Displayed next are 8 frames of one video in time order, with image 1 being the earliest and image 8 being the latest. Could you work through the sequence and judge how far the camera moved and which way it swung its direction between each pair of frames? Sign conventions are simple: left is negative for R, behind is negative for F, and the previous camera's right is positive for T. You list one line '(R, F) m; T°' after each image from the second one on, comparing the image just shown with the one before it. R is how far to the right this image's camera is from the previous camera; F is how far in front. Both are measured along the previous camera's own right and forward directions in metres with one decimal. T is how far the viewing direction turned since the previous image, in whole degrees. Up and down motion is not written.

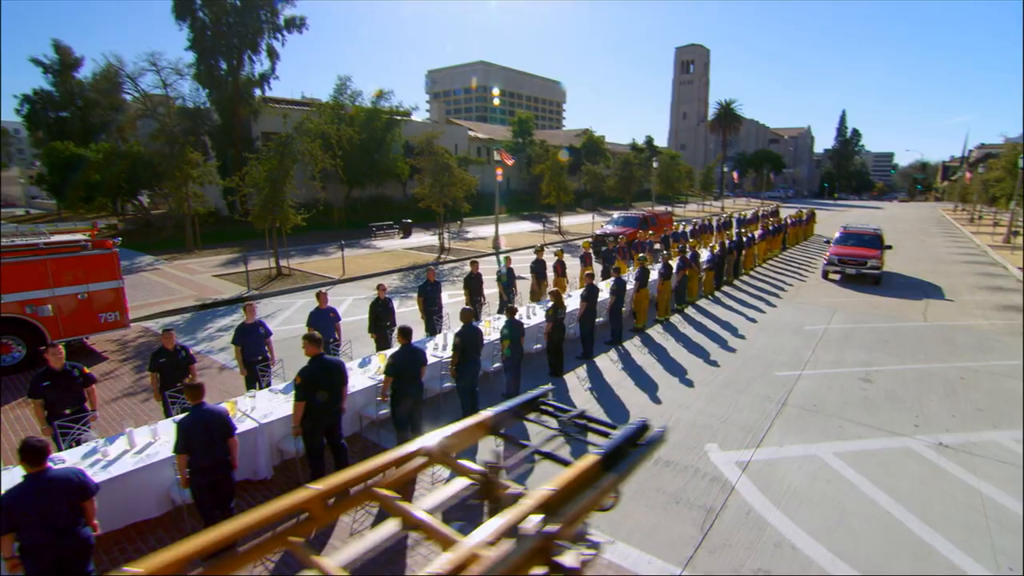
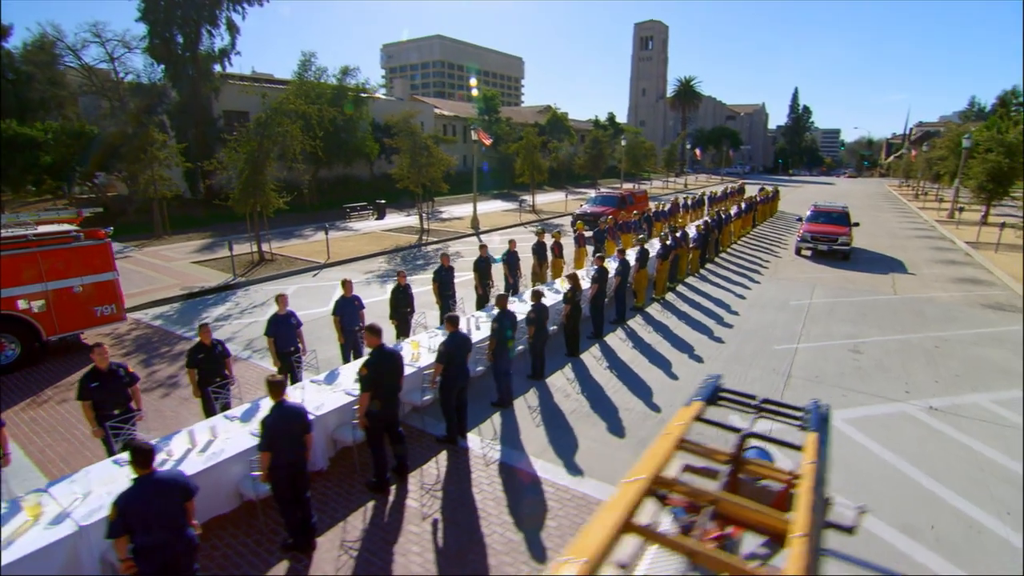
(-1.0, -0.2) m; +4°
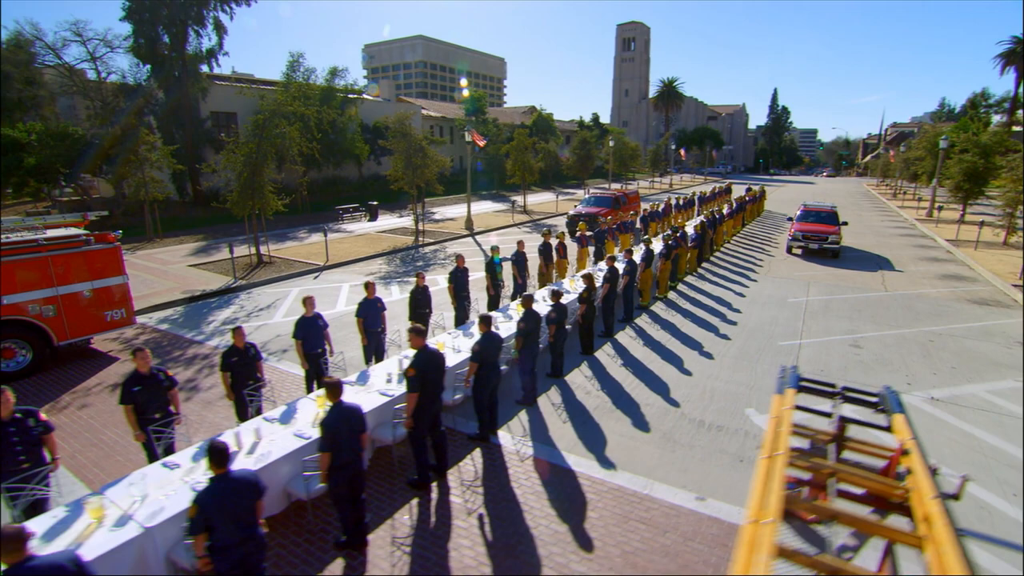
(-0.6, -0.2) m; +2°
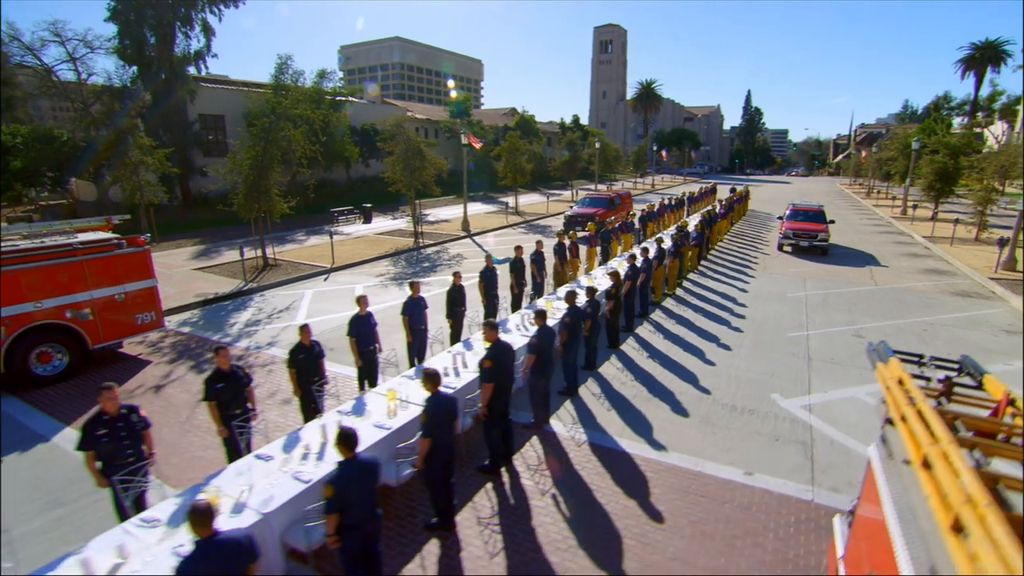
(-0.9, -0.4) m; +2°
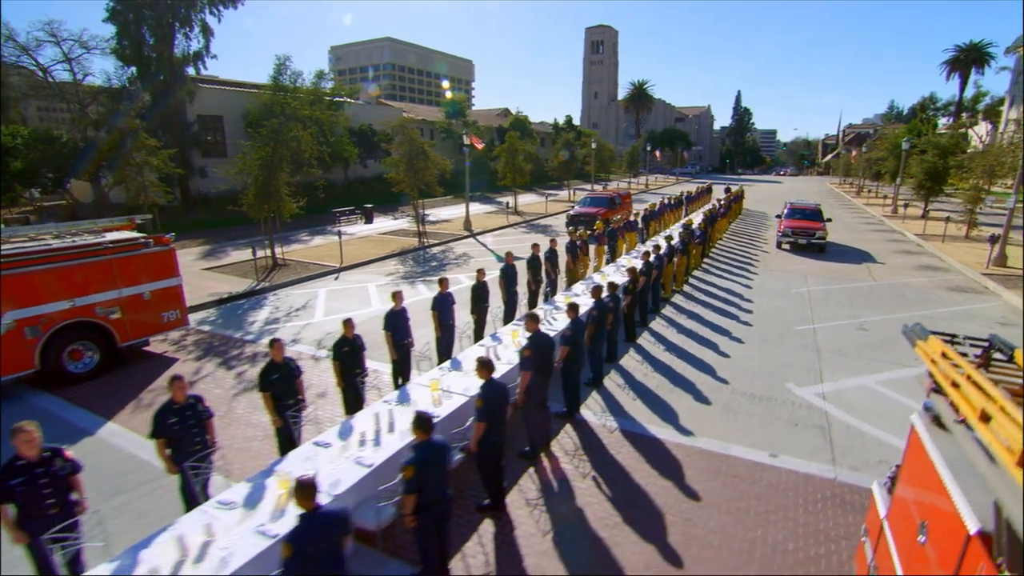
(-0.6, -0.3) m; +1°
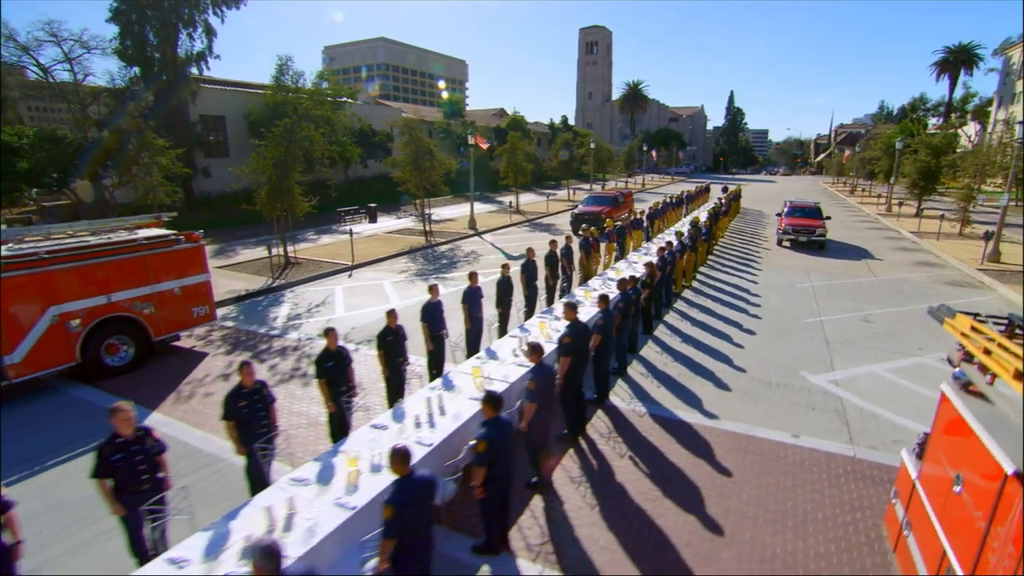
(-0.6, -0.4) m; +1°
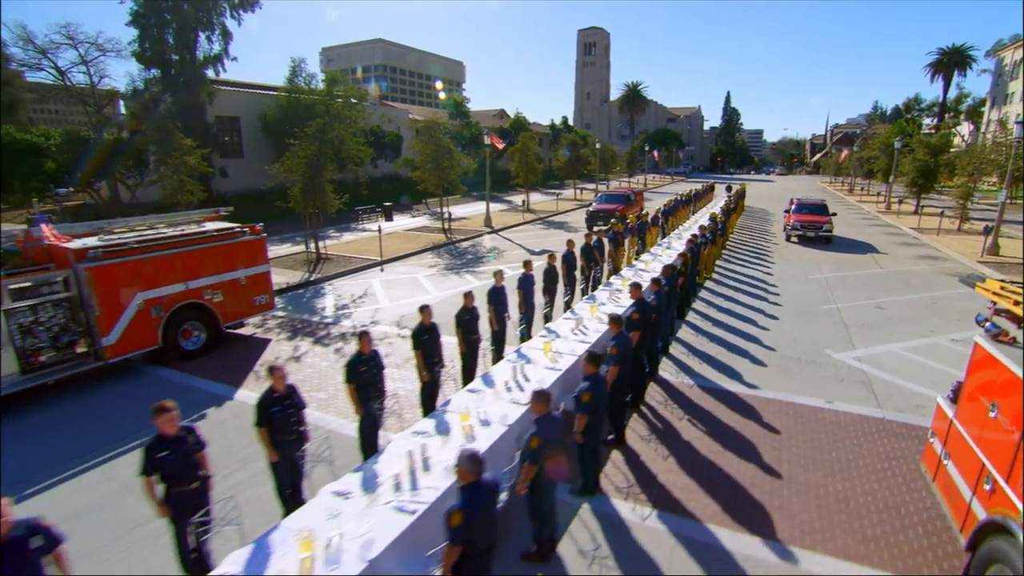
(-1.0, -0.8) m; +1°
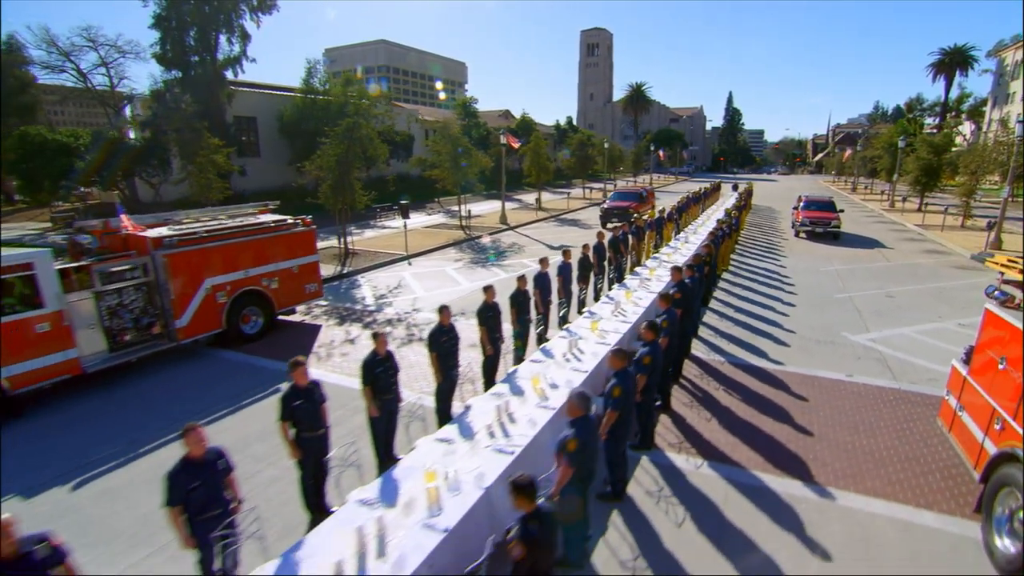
(-0.8, -0.8) m; 0°
